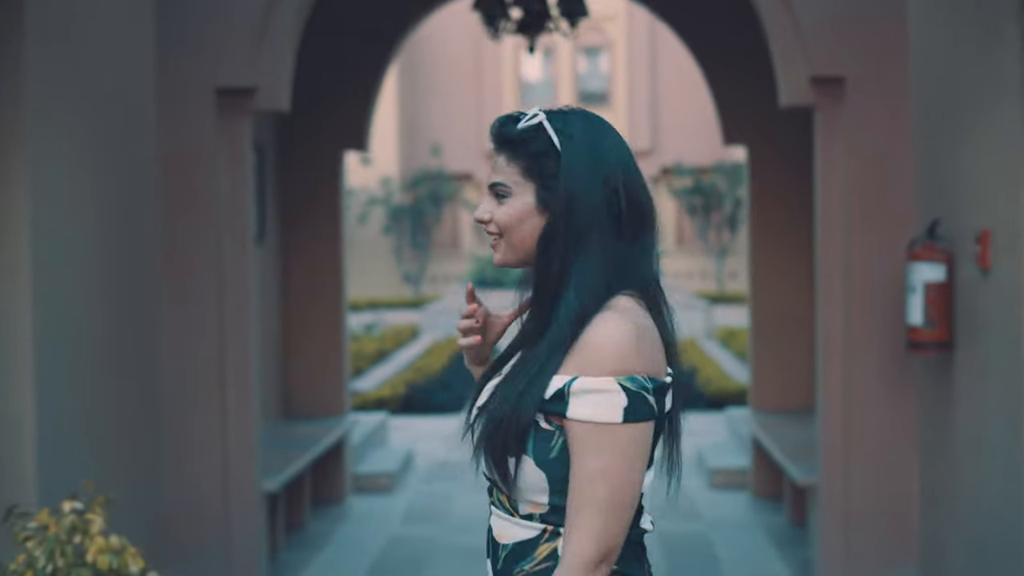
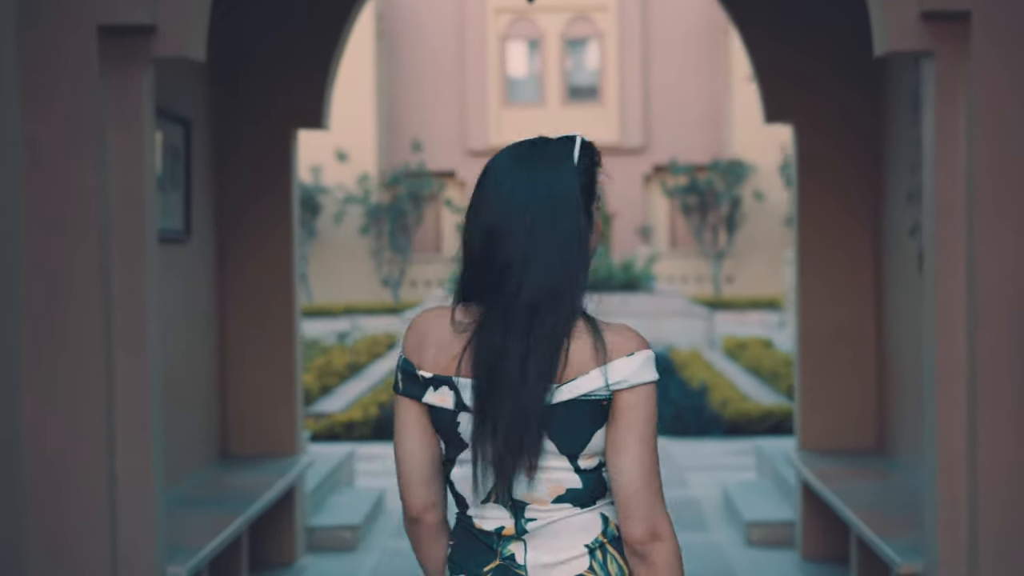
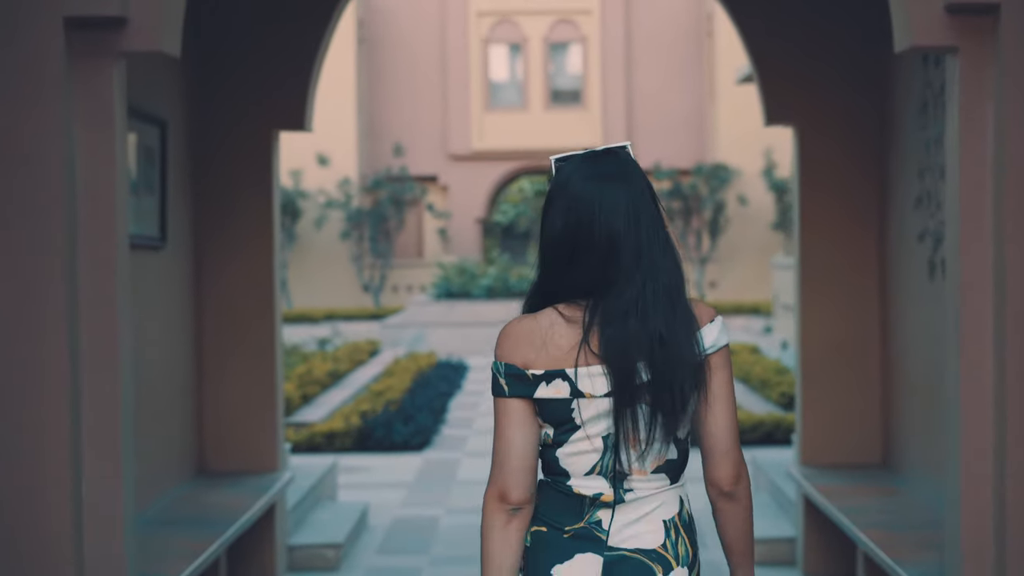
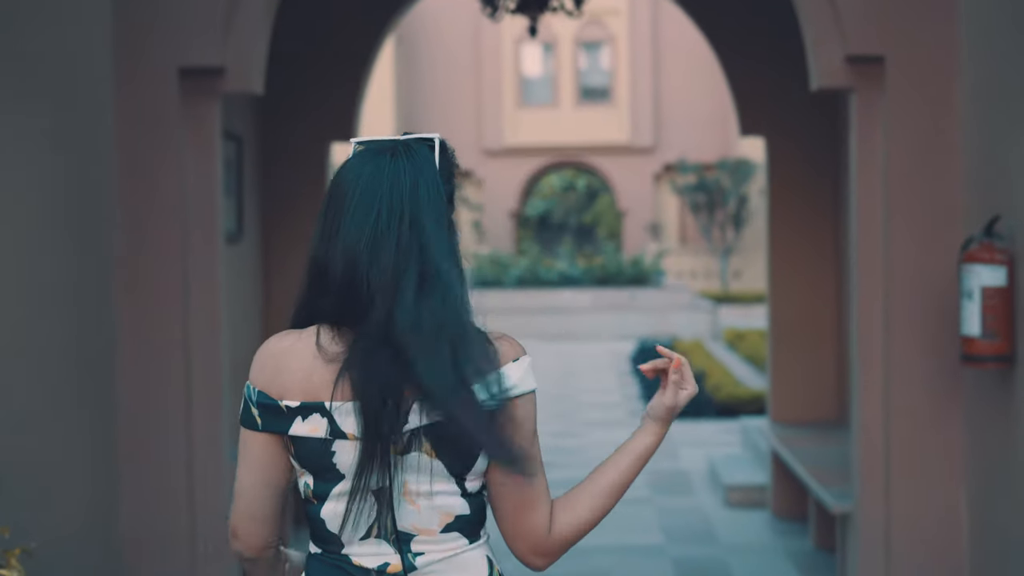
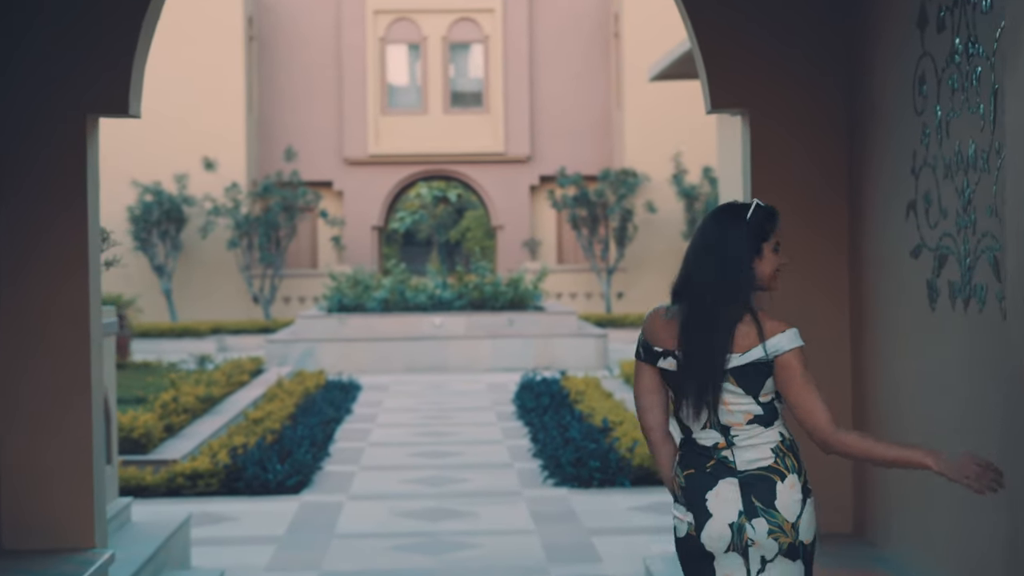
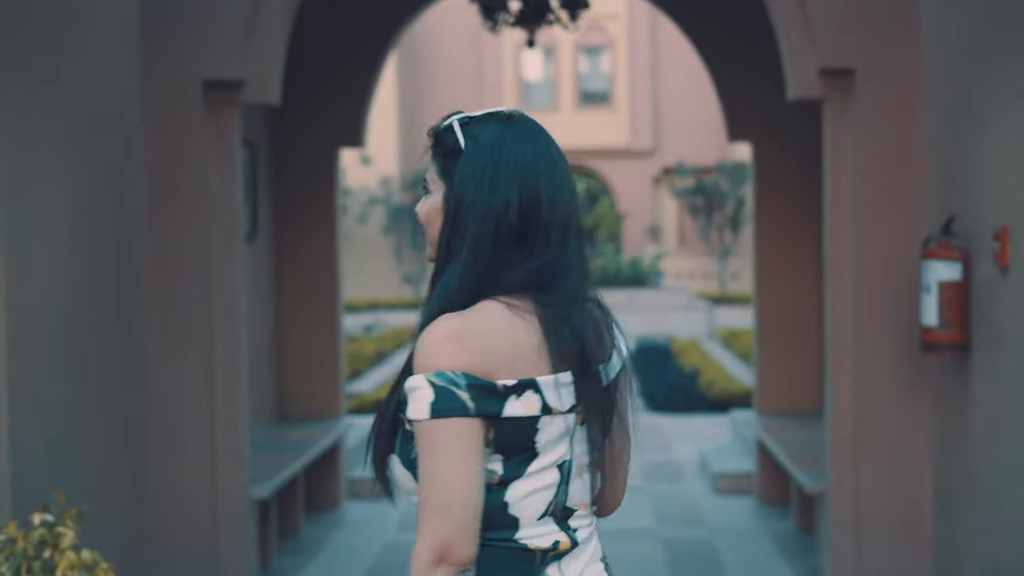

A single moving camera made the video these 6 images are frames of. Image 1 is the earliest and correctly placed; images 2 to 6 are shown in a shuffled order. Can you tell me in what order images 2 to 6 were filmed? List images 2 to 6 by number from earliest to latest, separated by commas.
6, 4, 2, 3, 5
